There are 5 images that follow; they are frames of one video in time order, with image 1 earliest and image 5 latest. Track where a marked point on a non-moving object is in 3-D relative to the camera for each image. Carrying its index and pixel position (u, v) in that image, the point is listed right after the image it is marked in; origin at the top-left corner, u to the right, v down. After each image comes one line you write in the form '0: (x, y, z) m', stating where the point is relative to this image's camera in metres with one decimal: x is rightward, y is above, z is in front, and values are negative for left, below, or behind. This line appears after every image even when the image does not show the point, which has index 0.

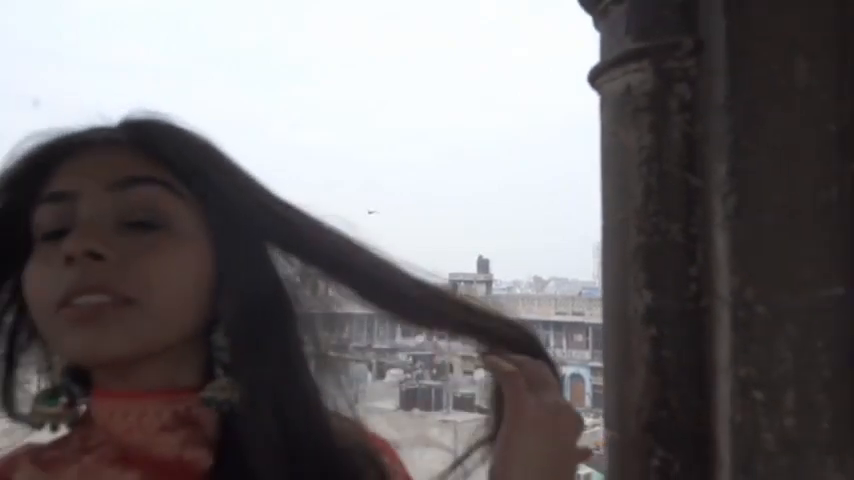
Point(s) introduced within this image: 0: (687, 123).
0: (+0.3, +0.1, +0.9) m
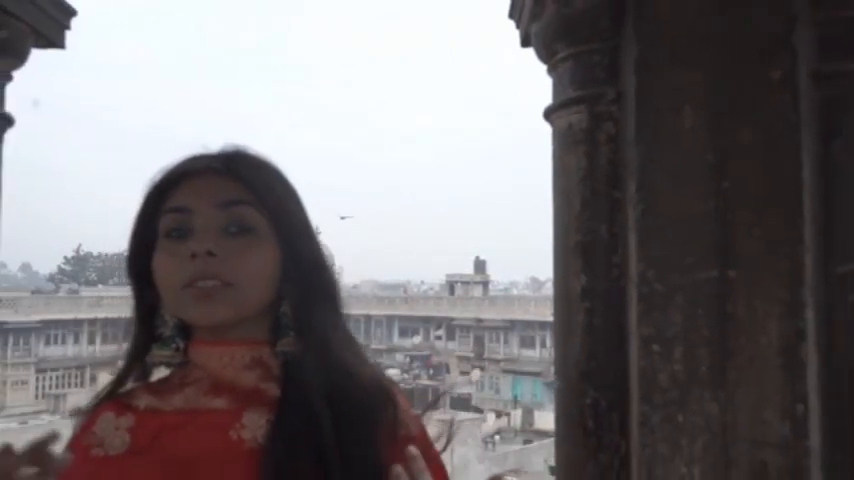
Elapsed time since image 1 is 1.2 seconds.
0: (+0.3, +0.2, +1.2) m
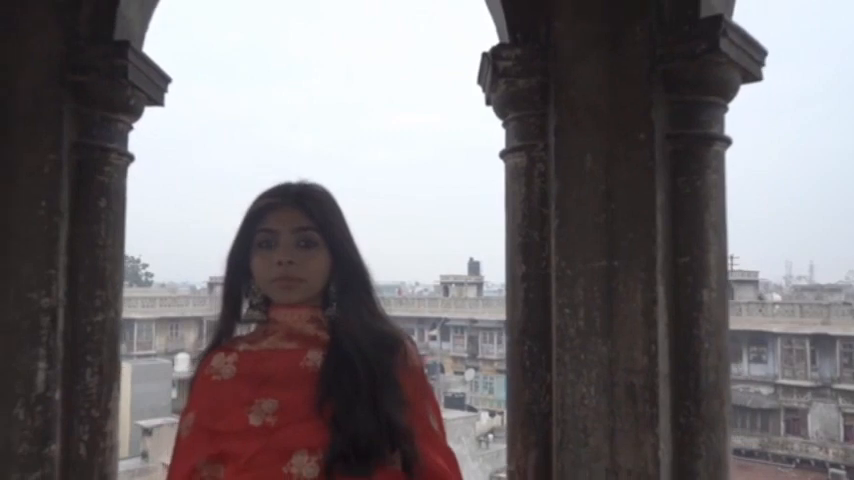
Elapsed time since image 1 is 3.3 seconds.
0: (+0.3, +0.1, +1.8) m
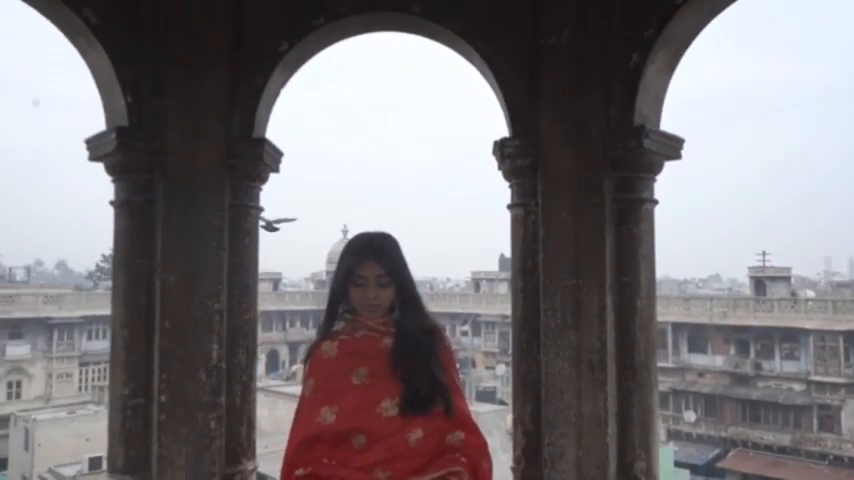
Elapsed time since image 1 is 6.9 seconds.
0: (+0.4, 0.0, +2.7) m
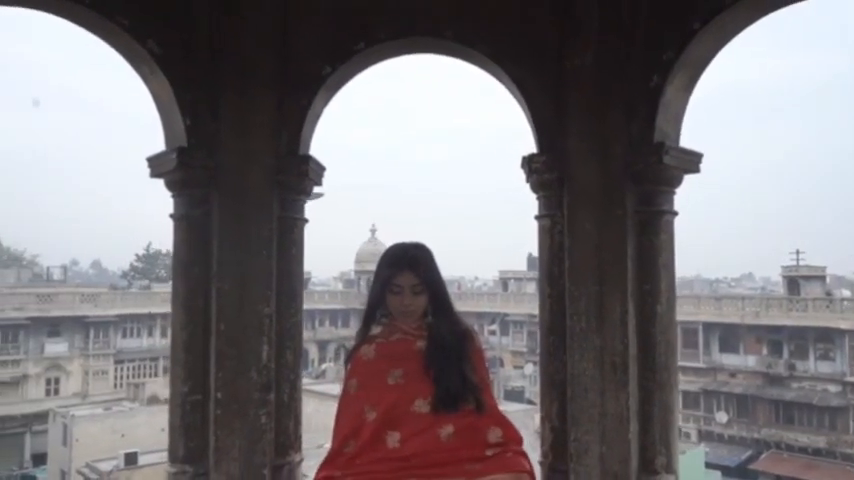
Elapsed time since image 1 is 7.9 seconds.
0: (+0.6, 0.0, +2.9) m
